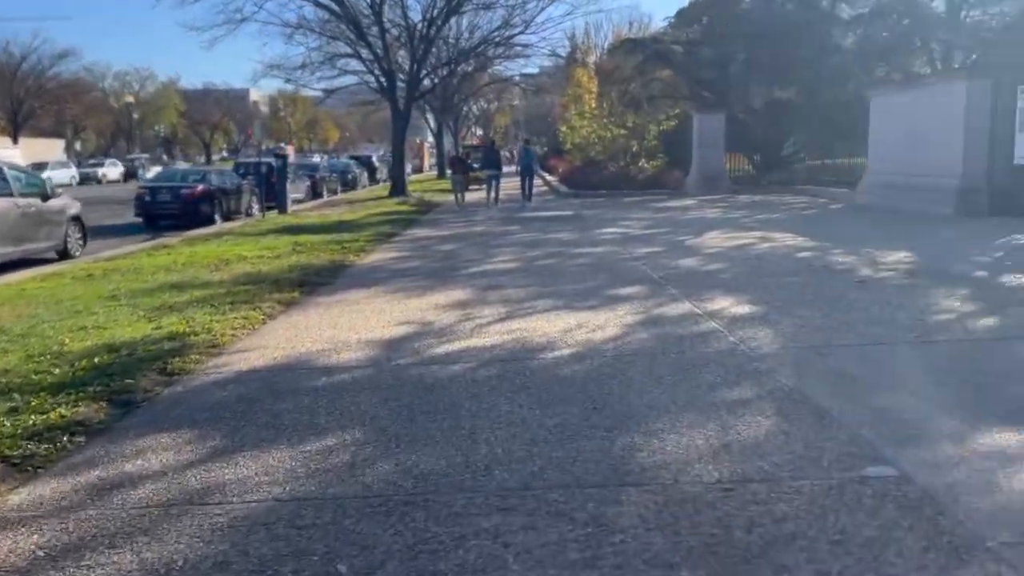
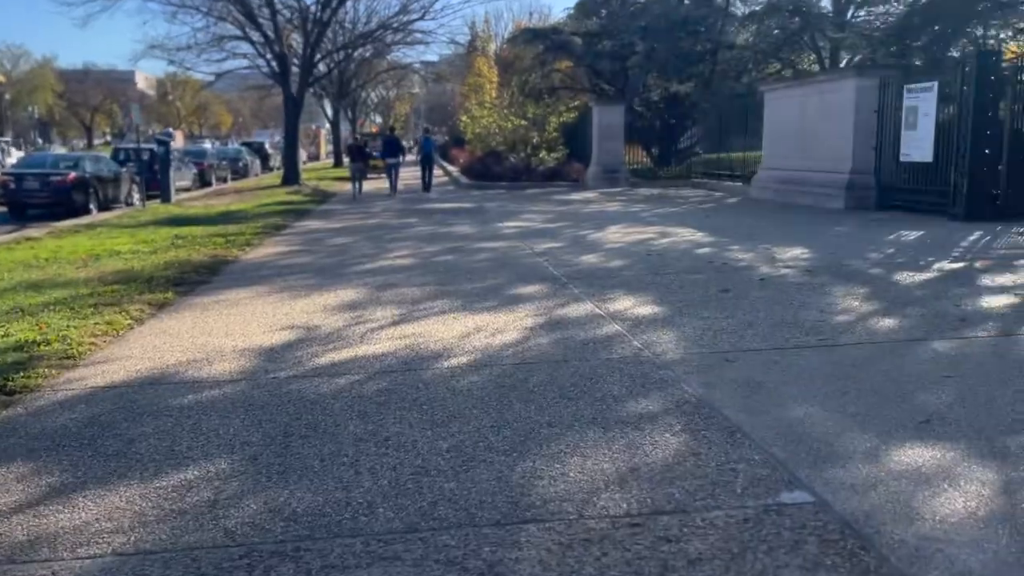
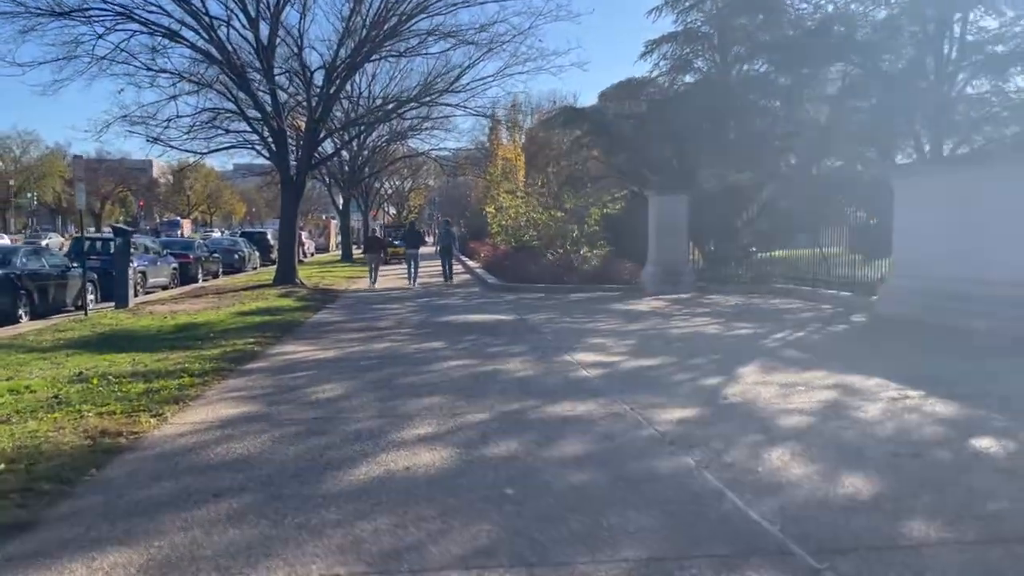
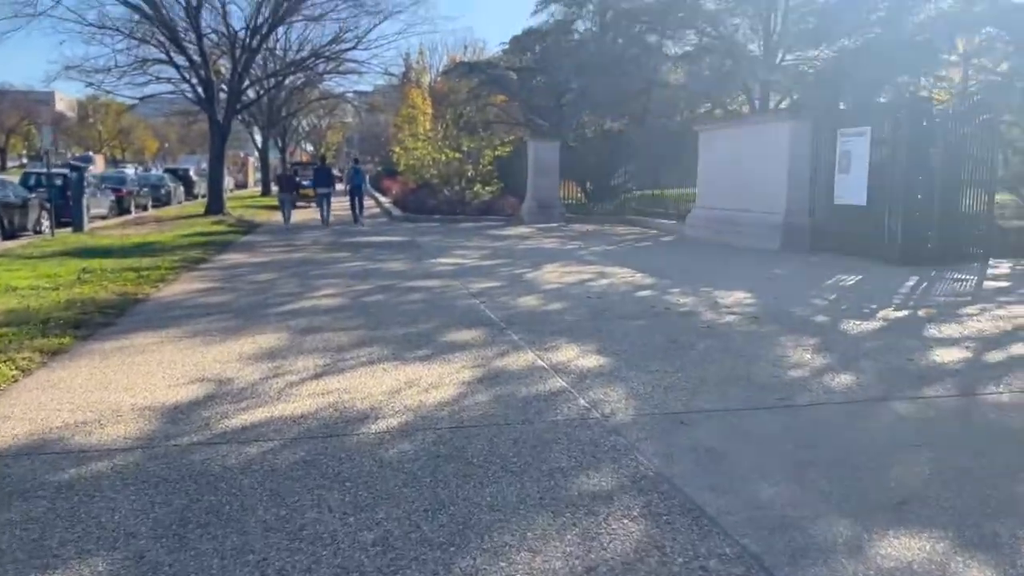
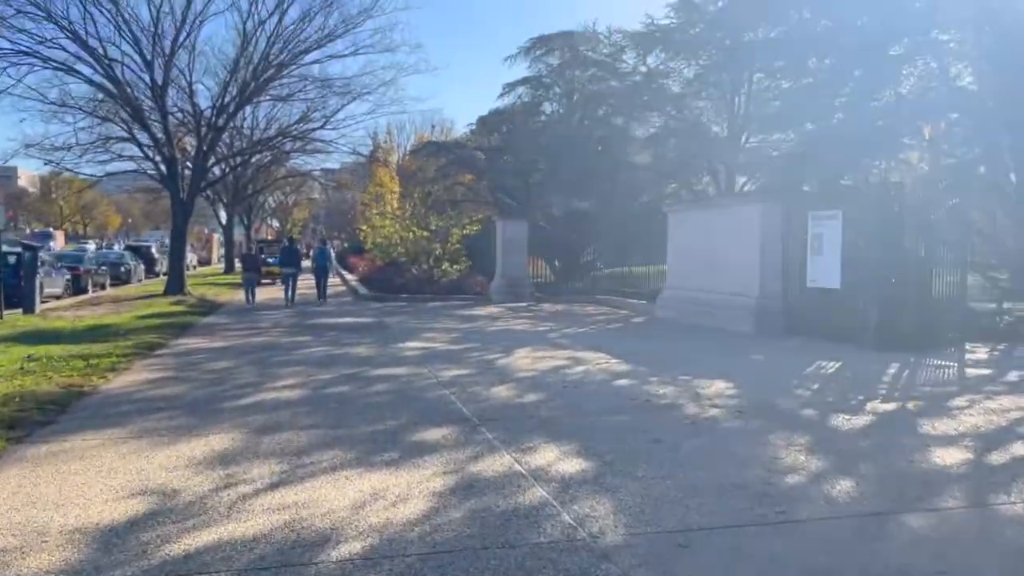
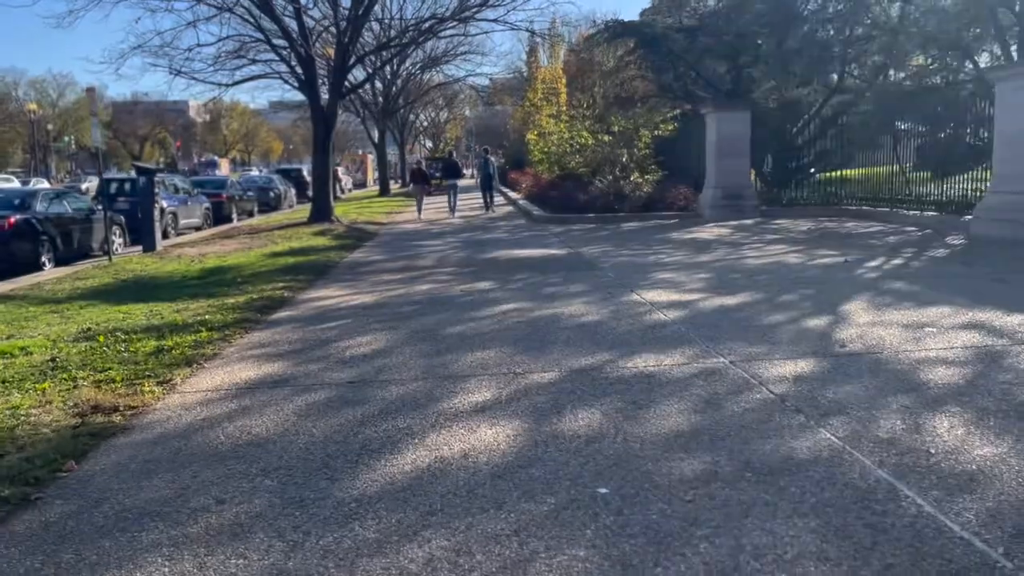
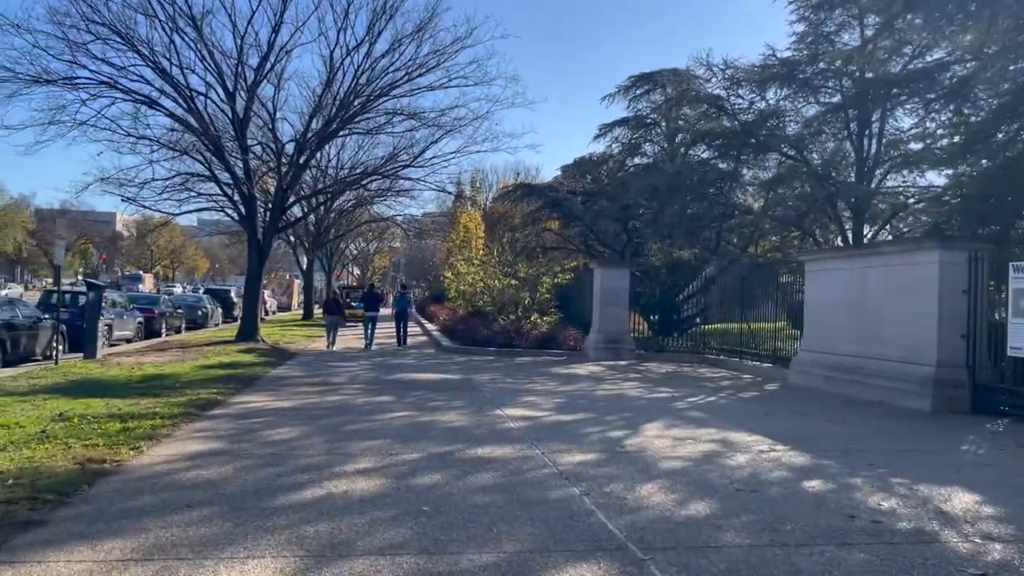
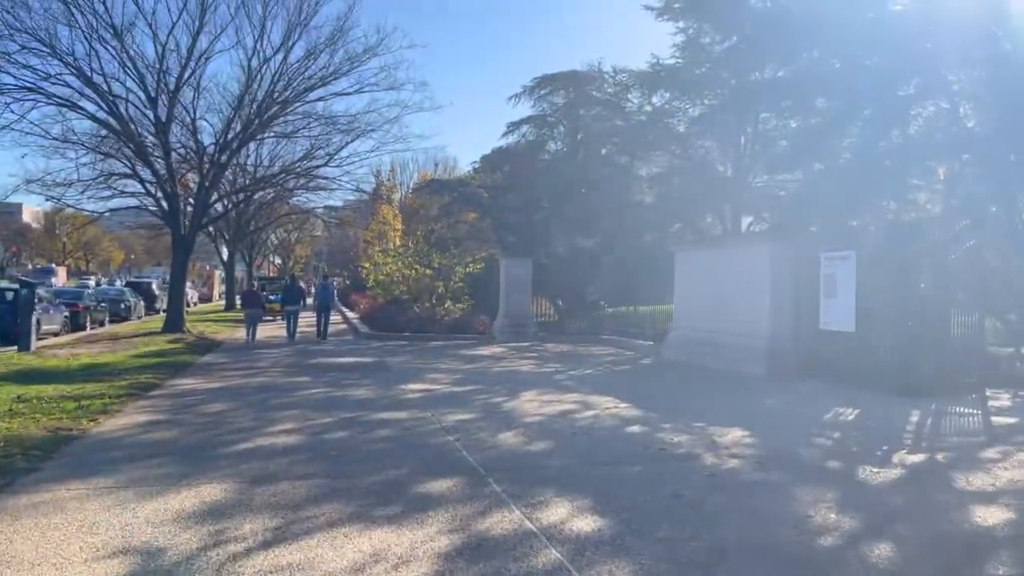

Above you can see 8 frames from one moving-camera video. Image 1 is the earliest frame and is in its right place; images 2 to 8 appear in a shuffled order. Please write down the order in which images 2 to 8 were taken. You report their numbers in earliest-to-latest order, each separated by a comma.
2, 4, 5, 8, 7, 3, 6
